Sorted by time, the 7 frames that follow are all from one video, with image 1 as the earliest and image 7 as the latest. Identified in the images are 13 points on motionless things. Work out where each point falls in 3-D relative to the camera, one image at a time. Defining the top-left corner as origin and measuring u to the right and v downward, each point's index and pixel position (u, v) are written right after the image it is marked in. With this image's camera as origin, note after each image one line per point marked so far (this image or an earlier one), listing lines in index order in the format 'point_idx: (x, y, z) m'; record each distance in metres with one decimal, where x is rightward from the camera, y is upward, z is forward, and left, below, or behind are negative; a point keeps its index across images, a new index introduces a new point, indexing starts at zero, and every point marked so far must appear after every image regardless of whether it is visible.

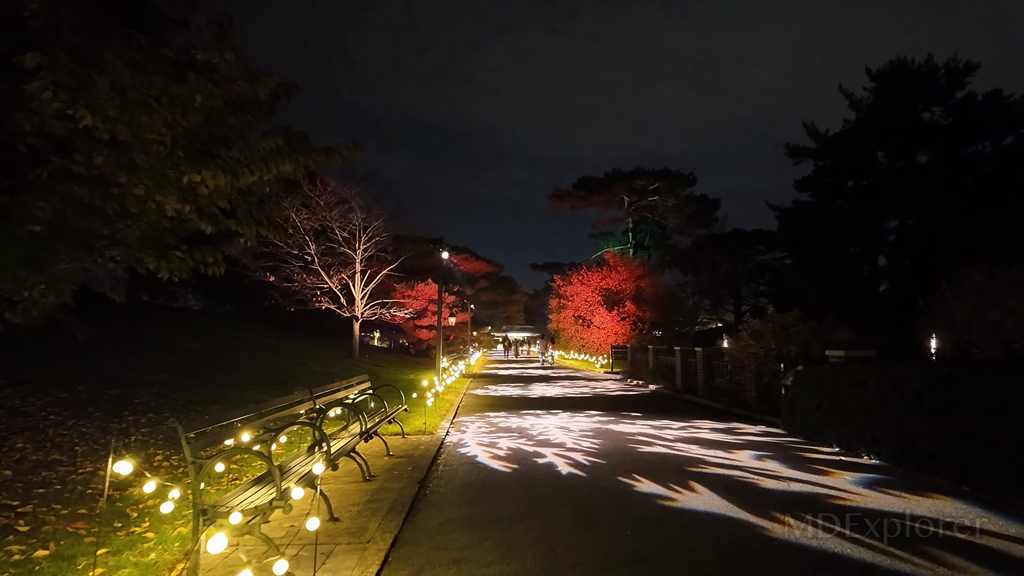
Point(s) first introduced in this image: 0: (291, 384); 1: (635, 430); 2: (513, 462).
0: (-8.3, -3.6, +18.3) m
1: (+3.1, -3.6, +12.2) m
2: (0.0, -3.3, +9.3) m
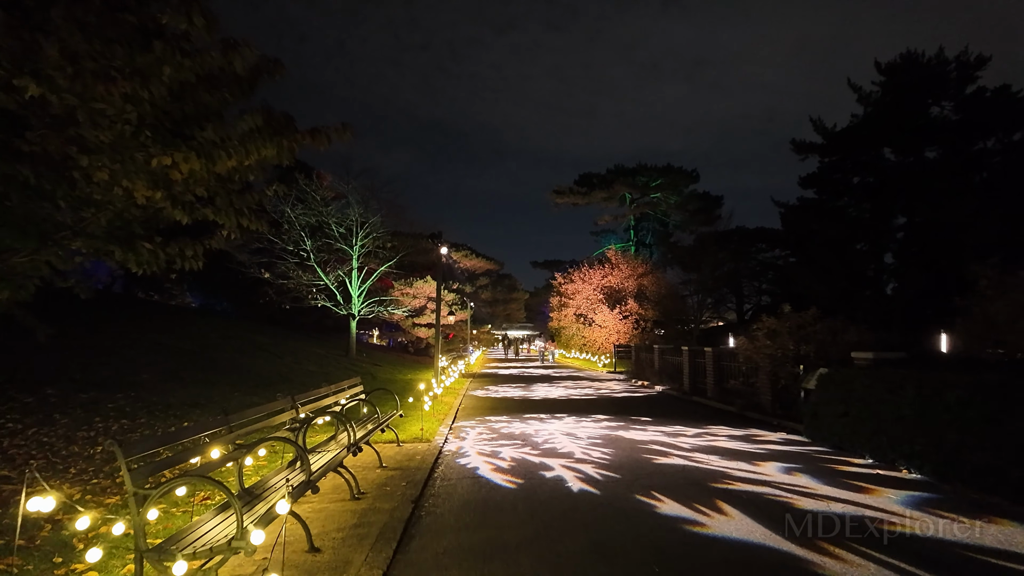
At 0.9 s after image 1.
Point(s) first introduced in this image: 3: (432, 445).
0: (-8.2, -3.5, +17.4) m
1: (+3.2, -3.5, +11.4) m
2: (+0.1, -3.3, +8.4) m
3: (-1.7, -3.4, +10.5) m
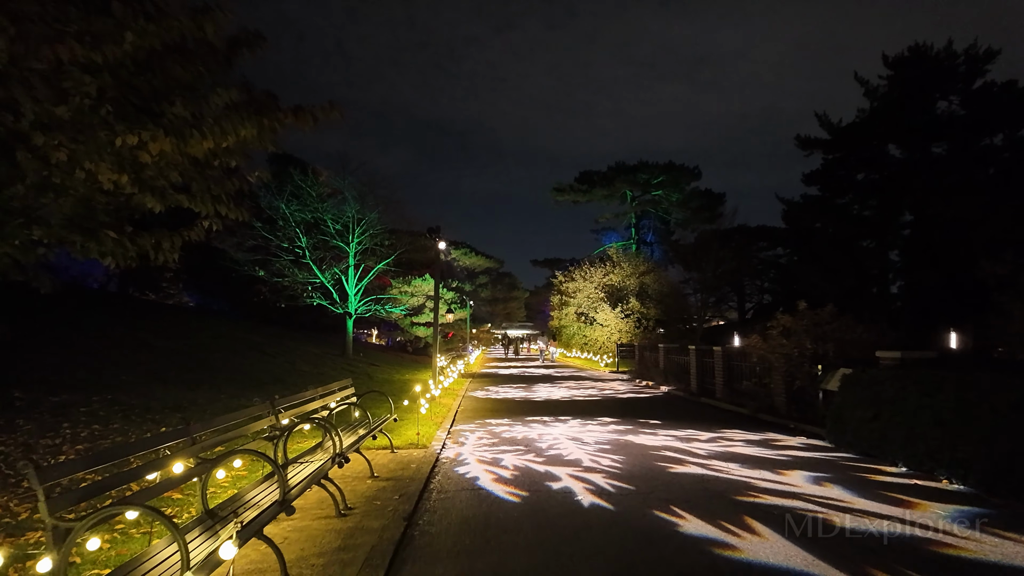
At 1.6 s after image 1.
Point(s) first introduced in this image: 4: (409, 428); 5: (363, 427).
0: (-8.1, -3.4, +16.7) m
1: (+3.3, -3.4, +10.7) m
2: (+0.1, -3.2, +7.7) m
3: (-1.7, -3.3, +9.8) m
4: (-2.5, -3.3, +11.5) m
5: (-2.9, -2.7, +9.4) m
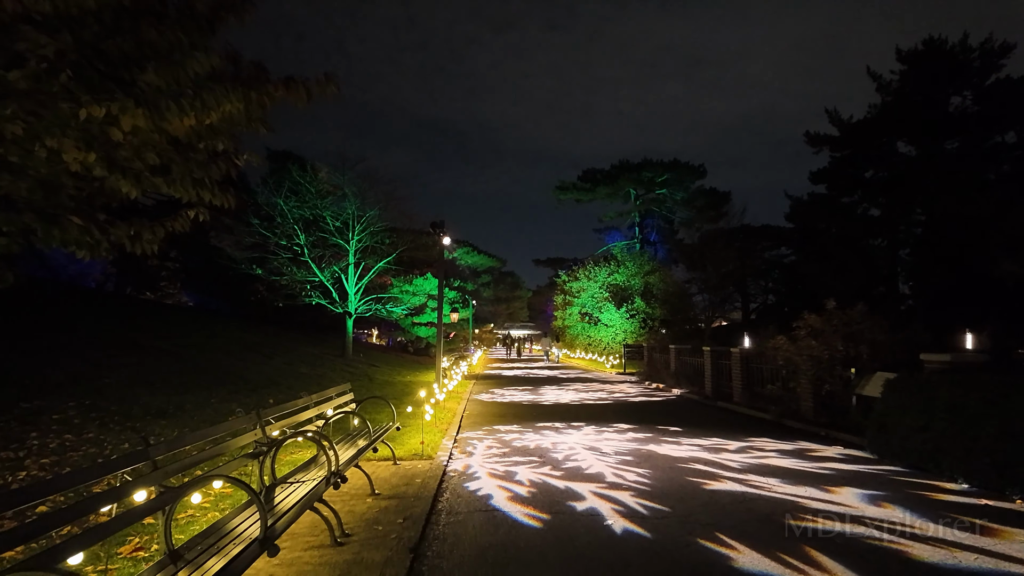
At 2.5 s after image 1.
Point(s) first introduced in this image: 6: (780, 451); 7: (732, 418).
0: (-7.9, -3.3, +15.8) m
1: (+3.5, -3.4, +9.8) m
2: (+0.4, -3.1, +6.8) m
3: (-1.4, -3.2, +8.9) m
4: (-2.2, -3.3, +10.7) m
5: (-2.6, -2.6, +8.6) m
6: (+5.6, -3.4, +10.2) m
7: (+6.4, -3.8, +14.2) m
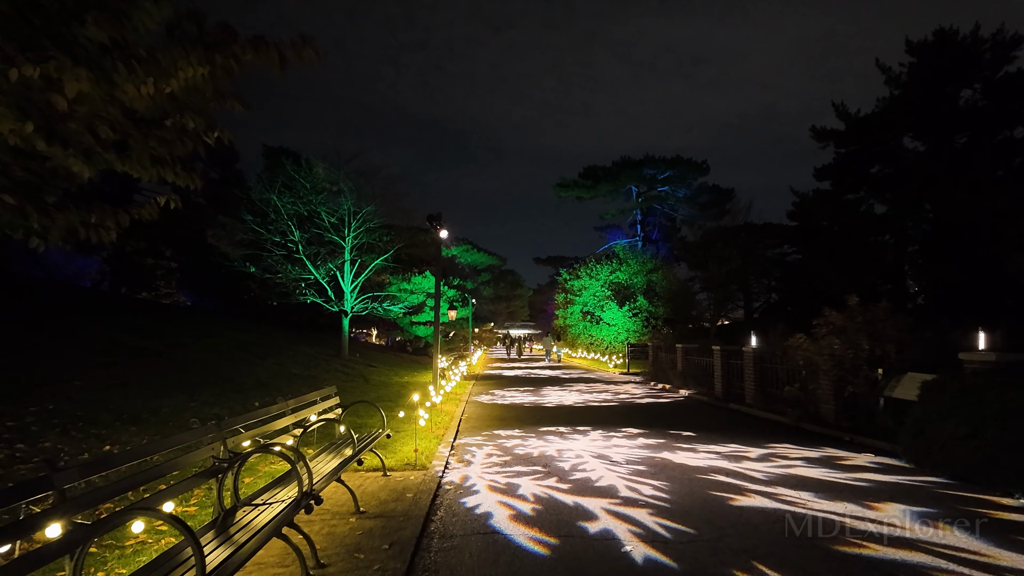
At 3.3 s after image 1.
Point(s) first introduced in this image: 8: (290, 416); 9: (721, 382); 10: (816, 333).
0: (-7.8, -3.2, +15.0) m
1: (+3.5, -3.2, +9.0) m
2: (+0.4, -3.0, +6.0) m
3: (-1.4, -3.1, +8.1) m
4: (-2.2, -3.1, +9.8) m
5: (-2.6, -2.5, +7.7) m
6: (+5.7, -3.3, +9.4) m
7: (+6.5, -3.7, +13.4) m
8: (-3.1, -1.8, +6.8) m
9: (+7.8, -3.5, +18.1) m
10: (+8.2, -1.2, +13.1) m
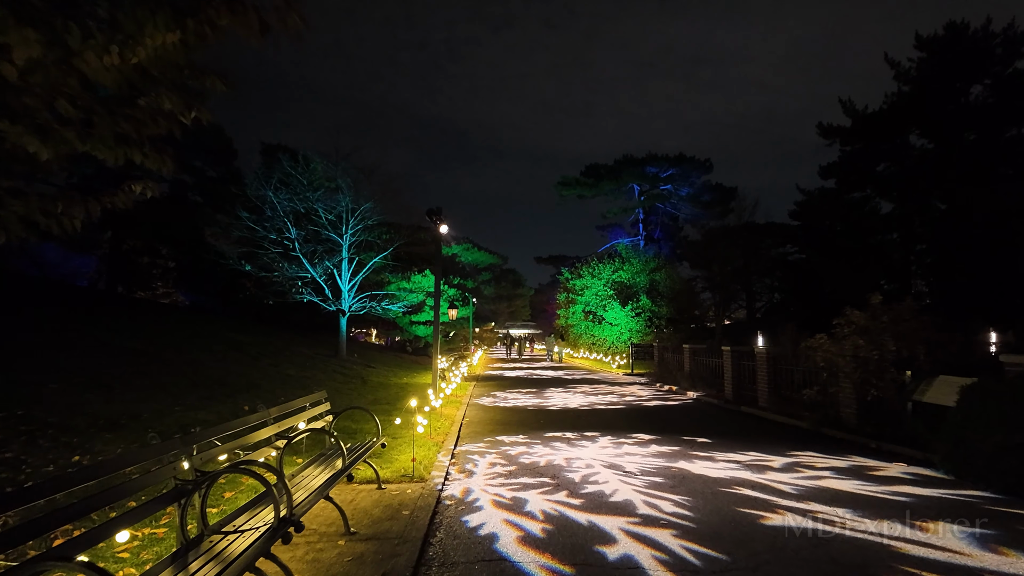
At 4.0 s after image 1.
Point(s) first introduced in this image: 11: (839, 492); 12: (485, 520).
0: (-7.8, -3.1, +14.3) m
1: (+3.6, -3.2, +8.3) m
2: (+0.5, -2.9, +5.3) m
3: (-1.3, -3.1, +7.4) m
4: (-2.1, -3.1, +9.2) m
5: (-2.5, -2.5, +7.0) m
6: (+5.8, -3.2, +8.7) m
7: (+6.6, -3.6, +12.7) m
8: (-3.0, -1.7, +6.2) m
9: (+7.9, -3.5, +17.5) m
10: (+8.3, -1.1, +12.5) m
11: (+5.0, -3.1, +7.4) m
12: (-0.3, -3.0, +6.4) m
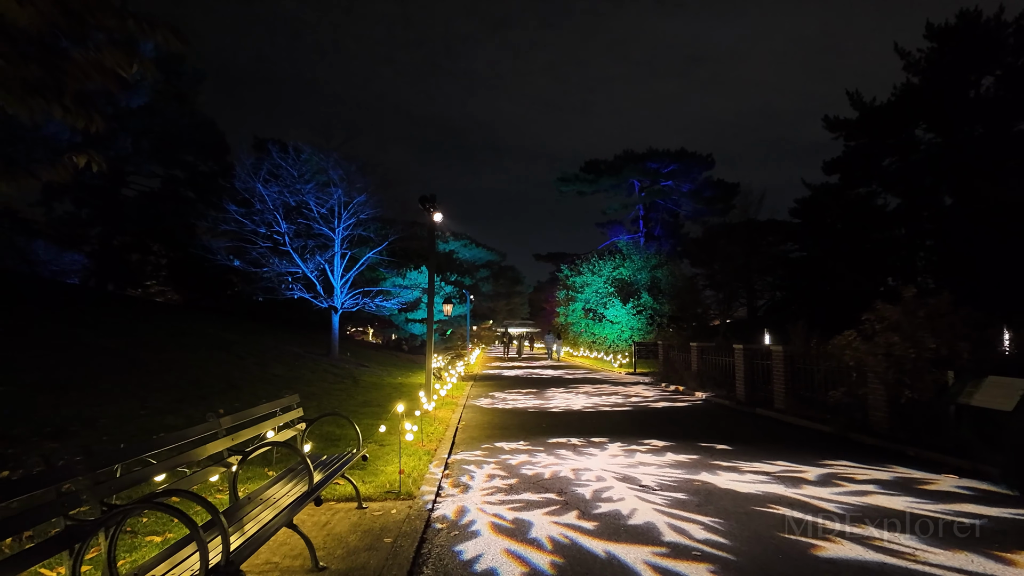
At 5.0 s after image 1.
0: (-7.8, -2.9, +13.2) m
1: (+3.7, -3.0, +7.3) m
2: (+0.6, -2.7, +4.3) m
3: (-1.3, -2.9, +6.4) m
4: (-2.1, -2.9, +8.1) m
5: (-2.5, -2.3, +6.0) m
6: (+5.8, -3.1, +7.7) m
7: (+6.6, -3.4, +11.7) m
8: (-3.0, -1.6, +5.1) m
9: (+7.9, -3.3, +16.5) m
10: (+8.3, -1.0, +11.5) m
11: (+5.0, -2.9, +6.4) m
12: (-0.3, -2.9, +5.3) m
